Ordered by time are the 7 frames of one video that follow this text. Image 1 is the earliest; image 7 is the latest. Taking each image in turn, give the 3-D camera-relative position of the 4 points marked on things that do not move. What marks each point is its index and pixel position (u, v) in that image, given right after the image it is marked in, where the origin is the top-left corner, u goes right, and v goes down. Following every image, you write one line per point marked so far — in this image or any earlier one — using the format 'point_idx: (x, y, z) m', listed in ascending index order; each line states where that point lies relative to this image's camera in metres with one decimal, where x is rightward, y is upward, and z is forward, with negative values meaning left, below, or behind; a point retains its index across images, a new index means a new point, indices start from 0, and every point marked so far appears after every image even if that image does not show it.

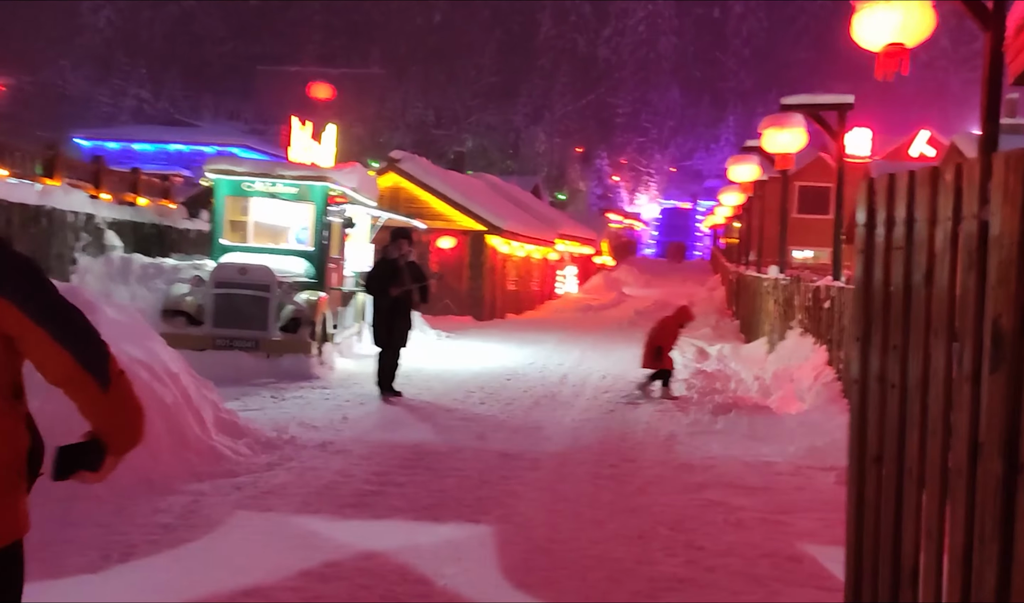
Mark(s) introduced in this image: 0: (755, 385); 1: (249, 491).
0: (+3.0, -1.0, +10.4) m
1: (-1.7, -1.3, +5.6) m
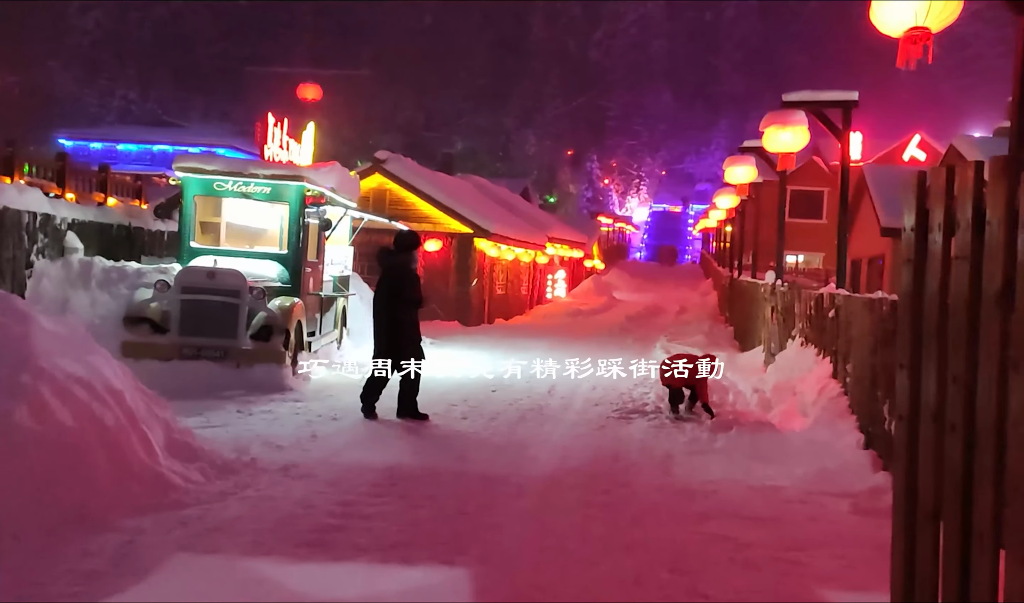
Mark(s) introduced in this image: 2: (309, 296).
0: (+2.8, -1.1, +9.8) m
1: (-1.8, -1.3, +5.0) m
2: (-3.0, +0.1, +12.4) m
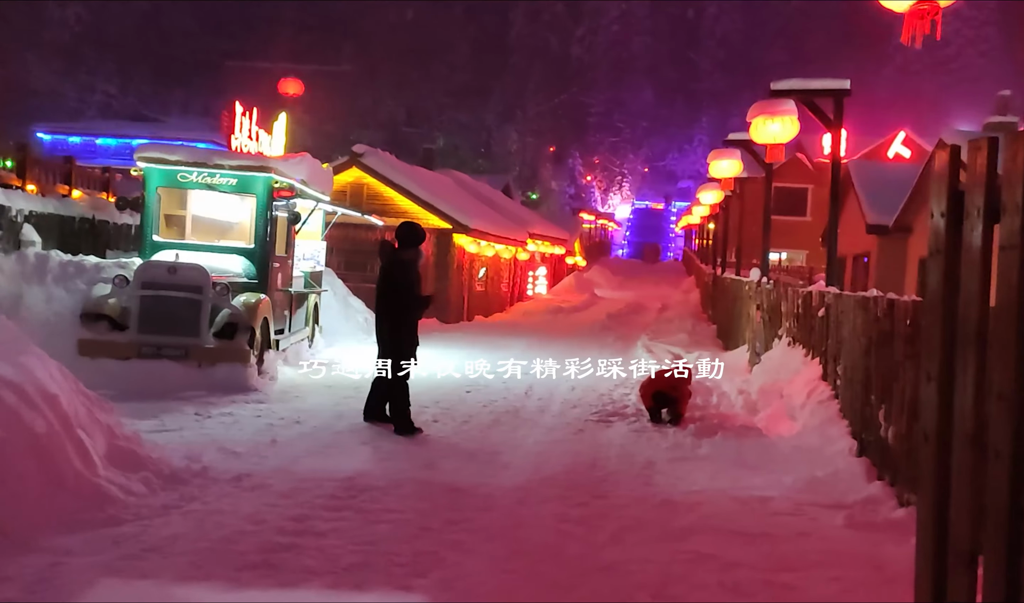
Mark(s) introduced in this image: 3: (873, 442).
0: (+2.5, -1.1, +9.5) m
1: (-2.0, -1.3, +4.5) m
2: (-3.3, +0.1, +11.9) m
3: (+2.8, -1.1, +6.7) m
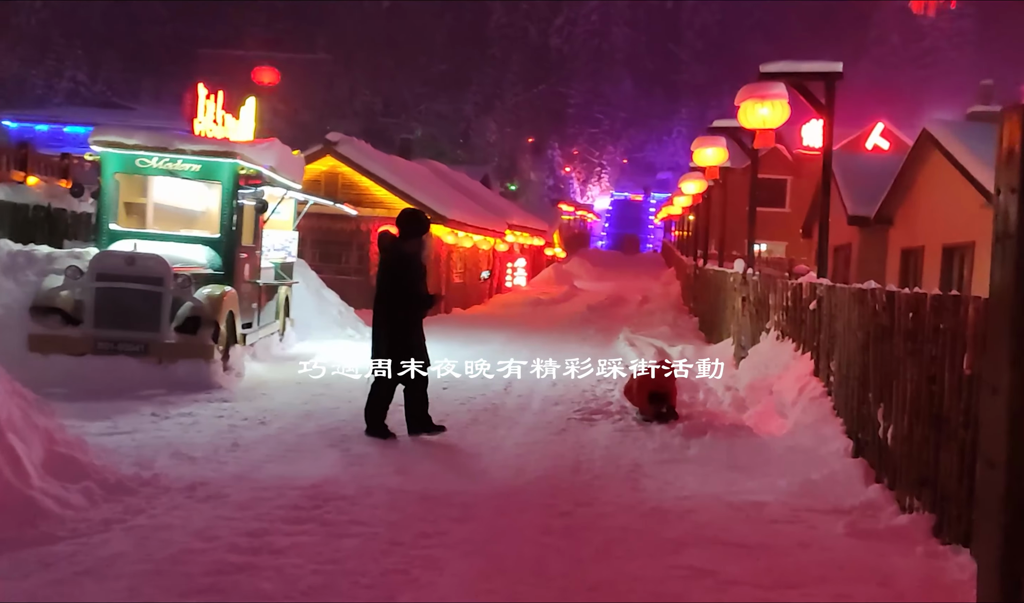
0: (+2.3, -1.0, +9.1) m
1: (-2.1, -1.3, +4.0) m
2: (-3.6, +0.2, +11.4) m
3: (+2.7, -1.0, +6.3) m
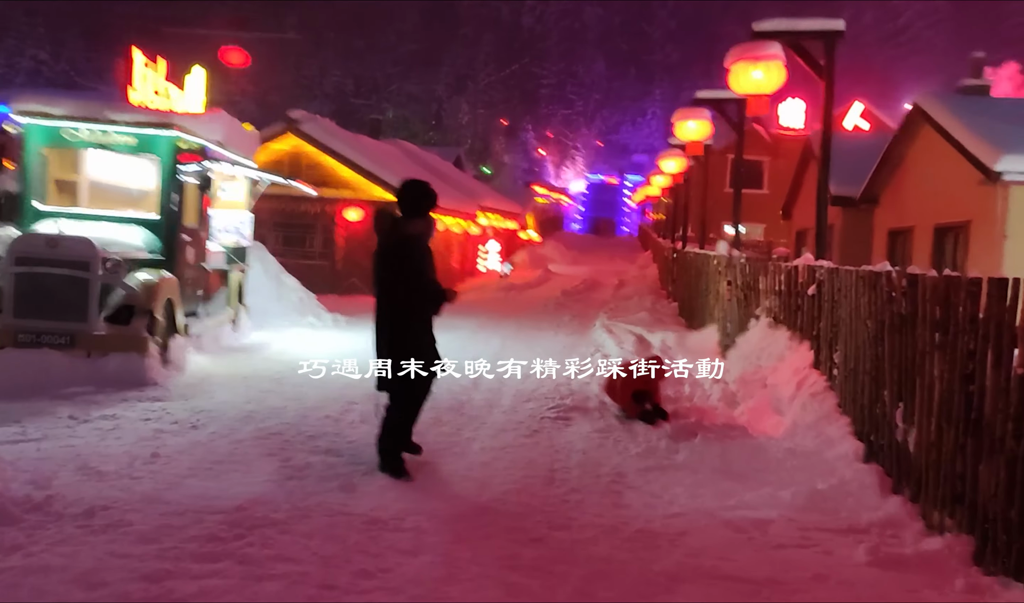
0: (+2.0, -0.9, +8.3) m
1: (-2.3, -1.2, +3.1) m
2: (-4.0, +0.4, +10.4) m
3: (+2.4, -0.9, +5.6) m
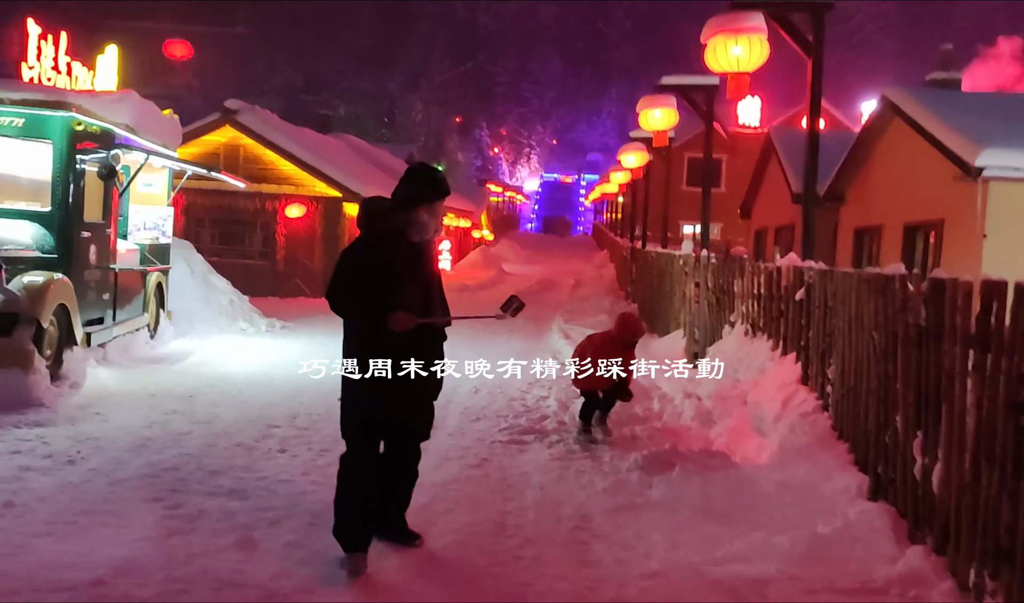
0: (+1.5, -0.9, +7.4) m
1: (-2.5, -1.3, +2.0) m
2: (-4.5, +0.3, +9.2) m
3: (+2.1, -1.0, +4.7) m
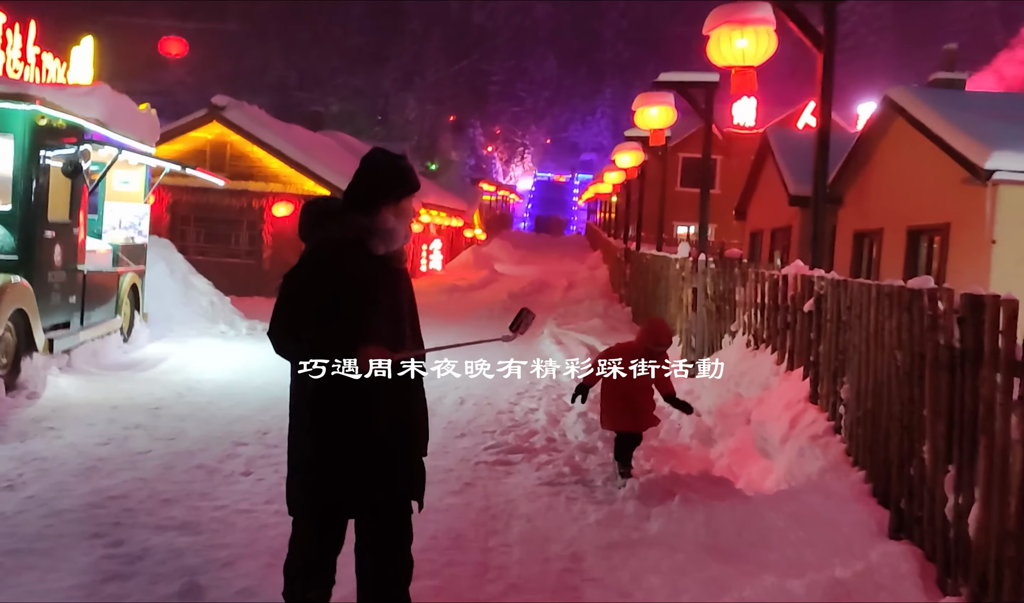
0: (+1.4, -1.0, +6.9) m
1: (-2.5, -1.4, +1.5) m
2: (-4.6, +0.3, +8.7) m
3: (+2.0, -1.1, +4.2) m
